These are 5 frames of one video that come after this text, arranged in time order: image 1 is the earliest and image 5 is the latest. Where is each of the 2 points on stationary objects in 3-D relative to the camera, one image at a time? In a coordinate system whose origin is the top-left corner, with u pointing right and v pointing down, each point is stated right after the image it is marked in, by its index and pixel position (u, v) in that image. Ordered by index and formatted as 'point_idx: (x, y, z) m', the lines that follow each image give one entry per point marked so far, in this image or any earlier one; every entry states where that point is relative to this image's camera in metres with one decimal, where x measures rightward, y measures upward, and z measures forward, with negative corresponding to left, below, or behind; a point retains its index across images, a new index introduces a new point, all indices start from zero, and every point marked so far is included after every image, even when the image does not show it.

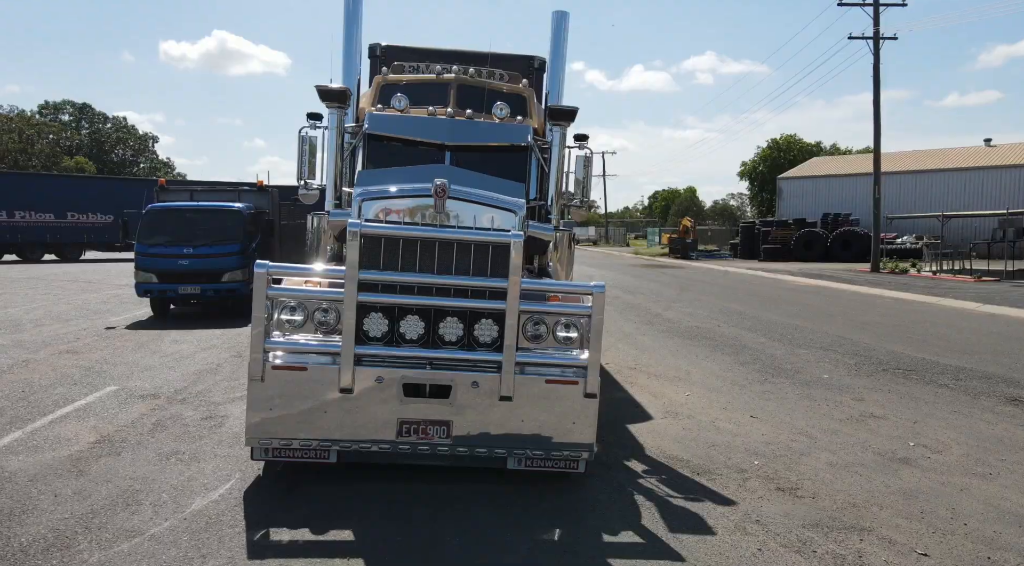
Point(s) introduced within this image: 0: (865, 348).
0: (+4.7, -0.9, +9.9) m
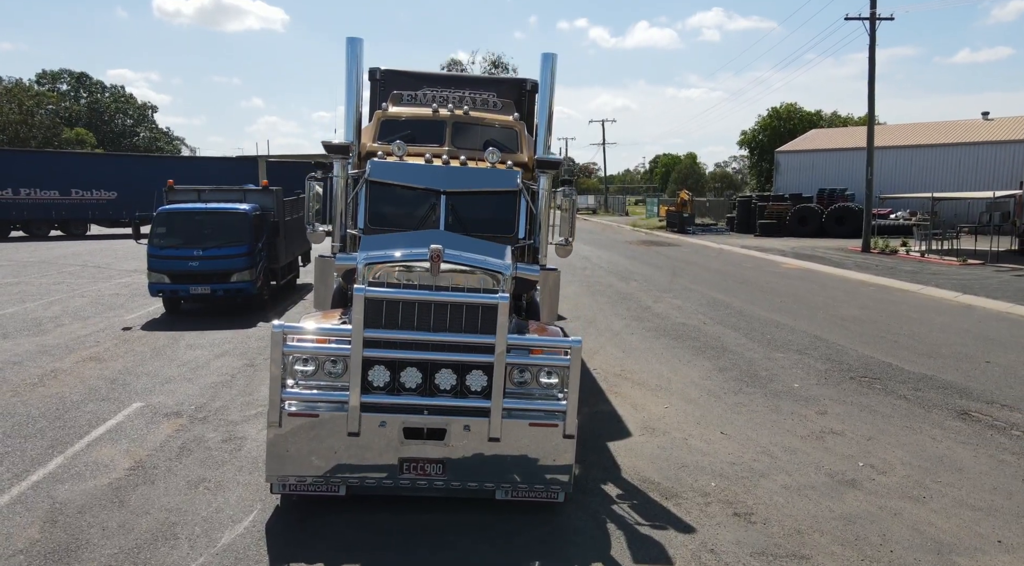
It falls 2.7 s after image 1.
0: (+4.6, -1.0, +10.5) m
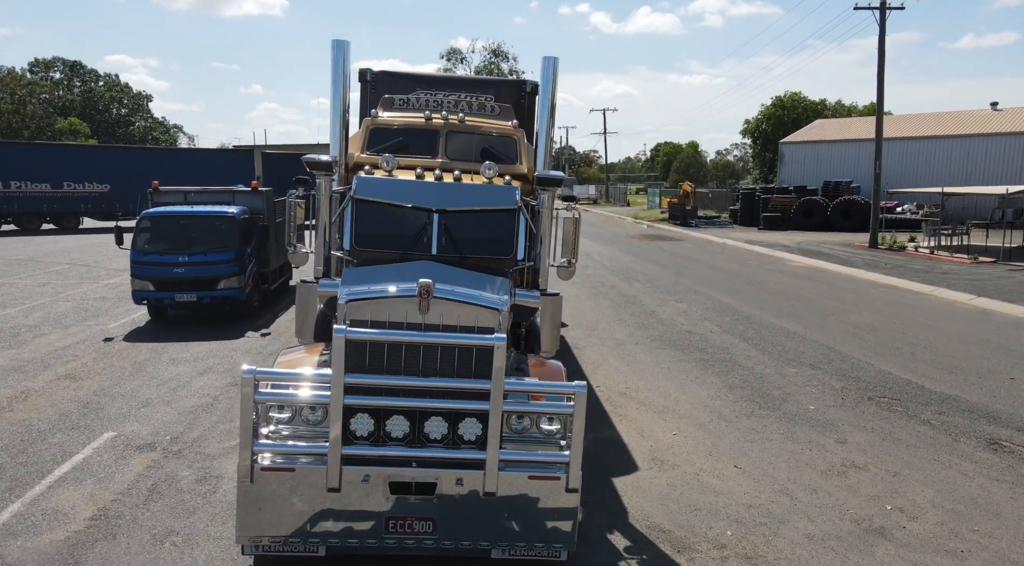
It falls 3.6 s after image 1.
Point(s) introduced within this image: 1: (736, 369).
0: (+4.6, -1.1, +10.0) m
1: (+3.0, -1.2, +10.0) m
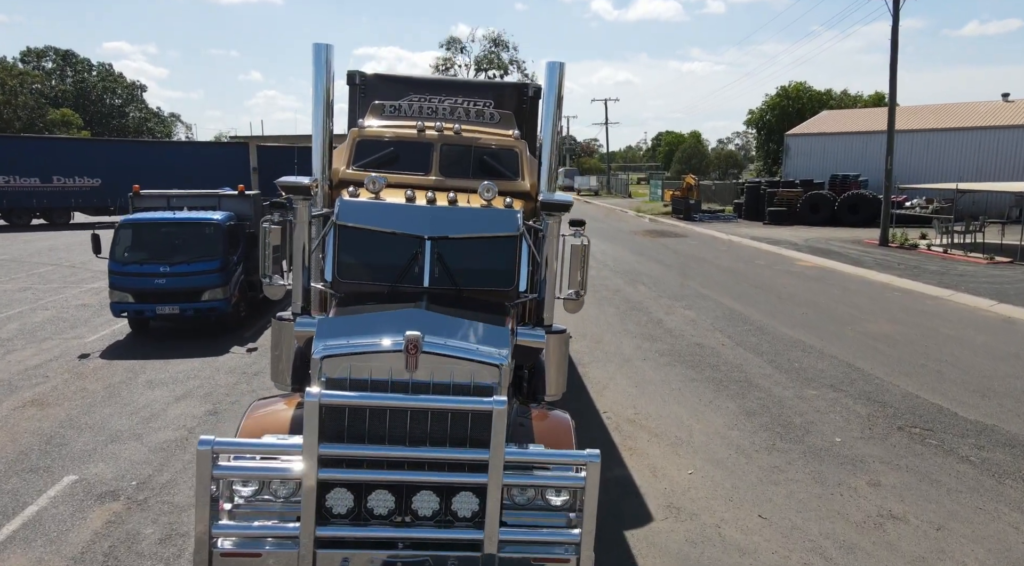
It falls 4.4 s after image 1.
0: (+4.6, -1.3, +9.4) m
1: (+3.0, -1.4, +9.3) m
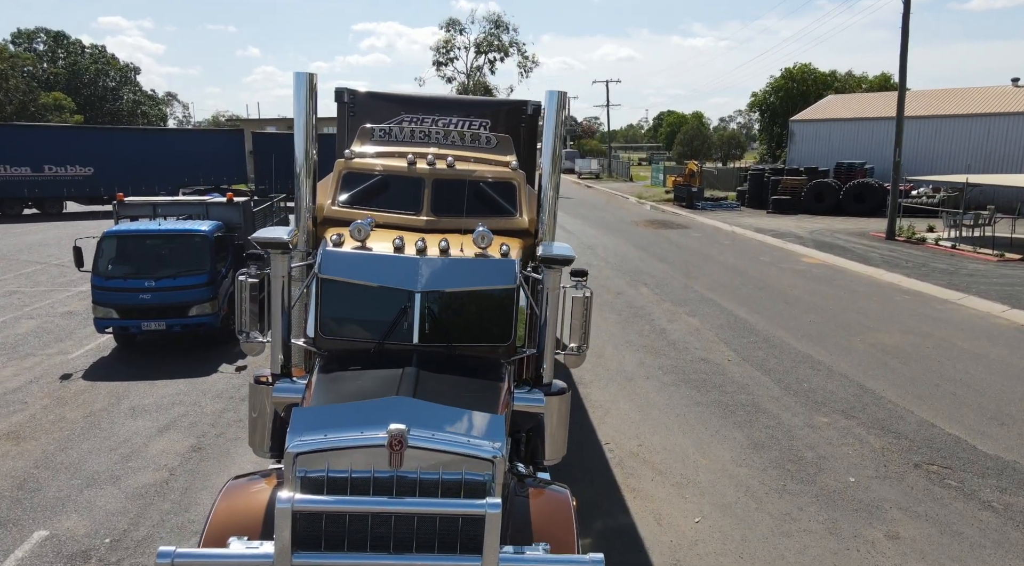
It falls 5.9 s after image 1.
0: (+4.6, -1.6, +9.0) m
1: (+3.0, -1.6, +9.0) m
